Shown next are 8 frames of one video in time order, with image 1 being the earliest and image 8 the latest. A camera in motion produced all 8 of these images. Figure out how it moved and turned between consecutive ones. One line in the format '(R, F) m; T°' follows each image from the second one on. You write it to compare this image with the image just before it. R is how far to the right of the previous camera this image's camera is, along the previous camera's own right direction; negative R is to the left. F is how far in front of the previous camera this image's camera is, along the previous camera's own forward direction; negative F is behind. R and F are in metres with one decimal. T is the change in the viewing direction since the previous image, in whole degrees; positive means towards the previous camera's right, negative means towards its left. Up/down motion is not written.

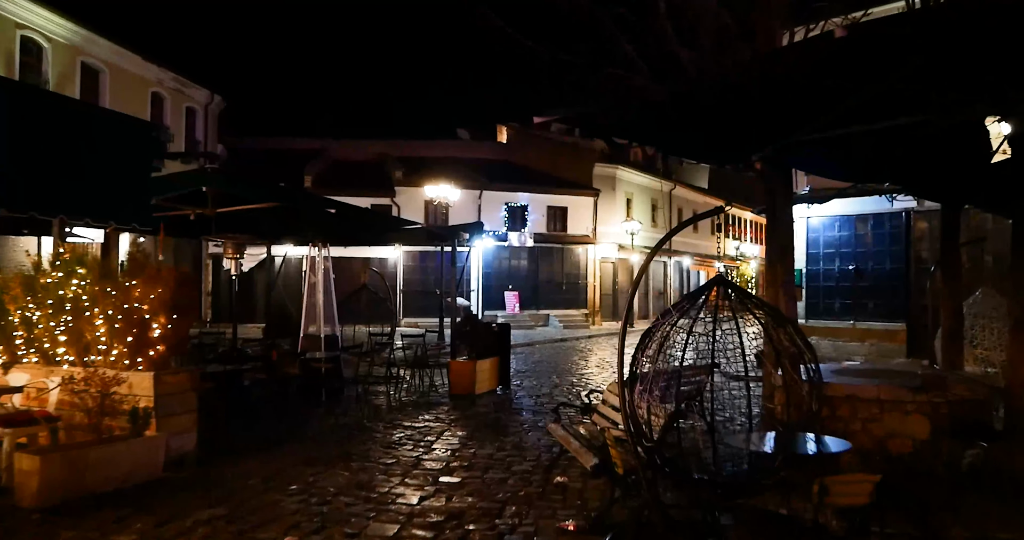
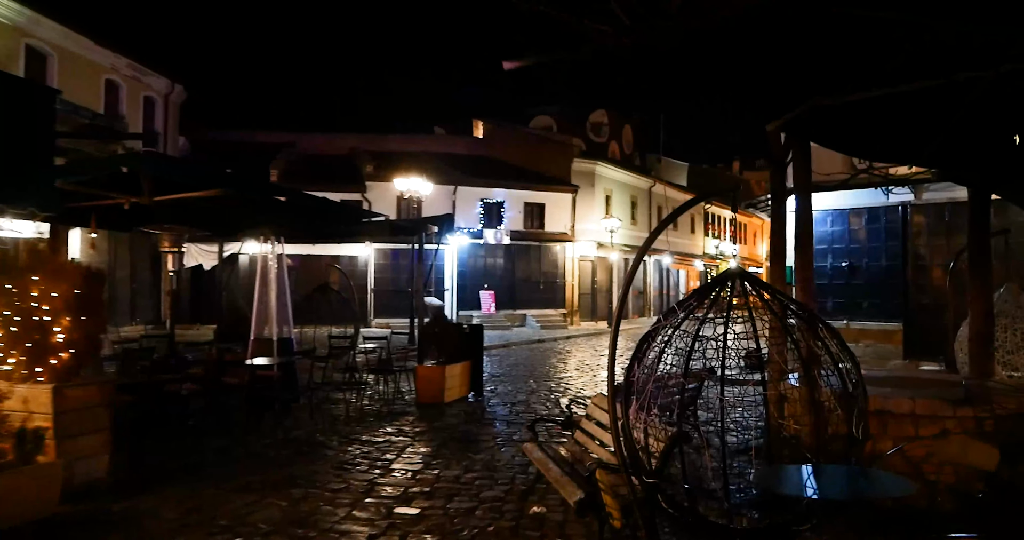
(+0.1, +1.0) m; +1°
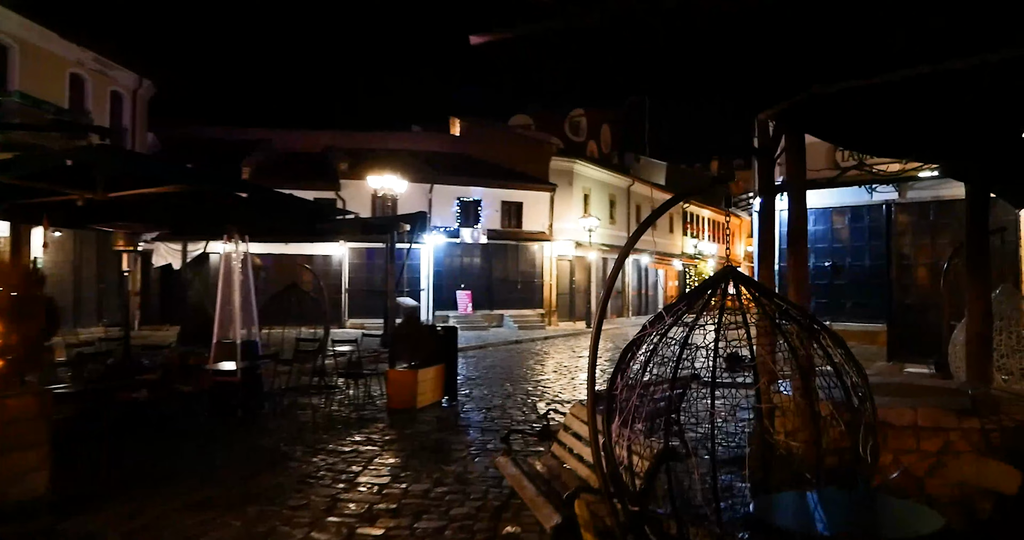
(0.0, +0.4) m; +1°
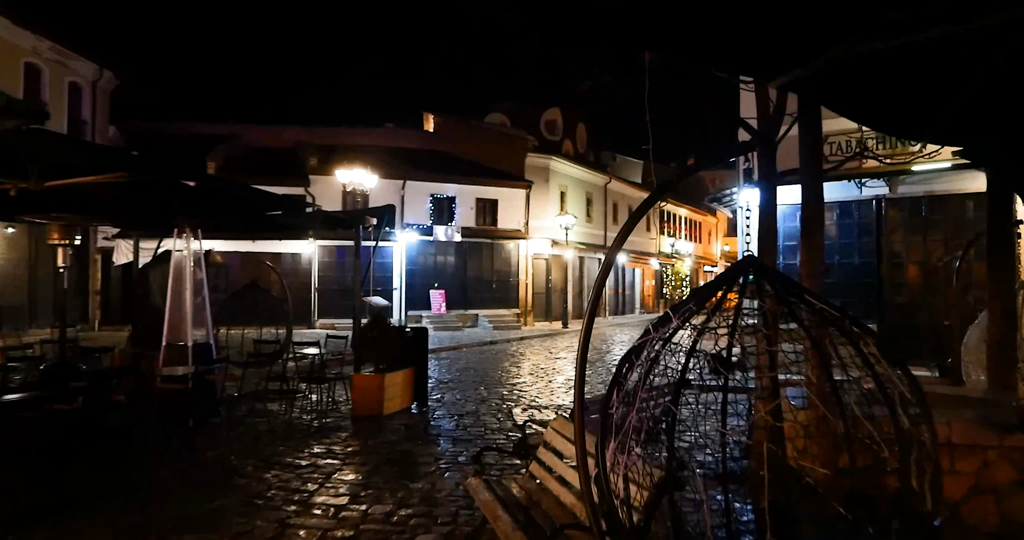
(0.0, +0.7) m; +2°
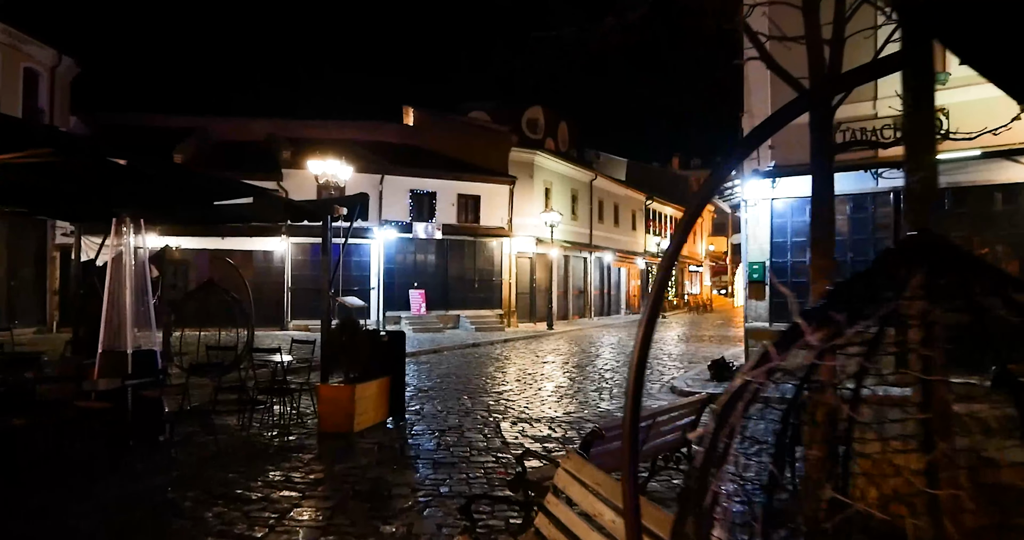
(-0.1, +1.2) m; +1°
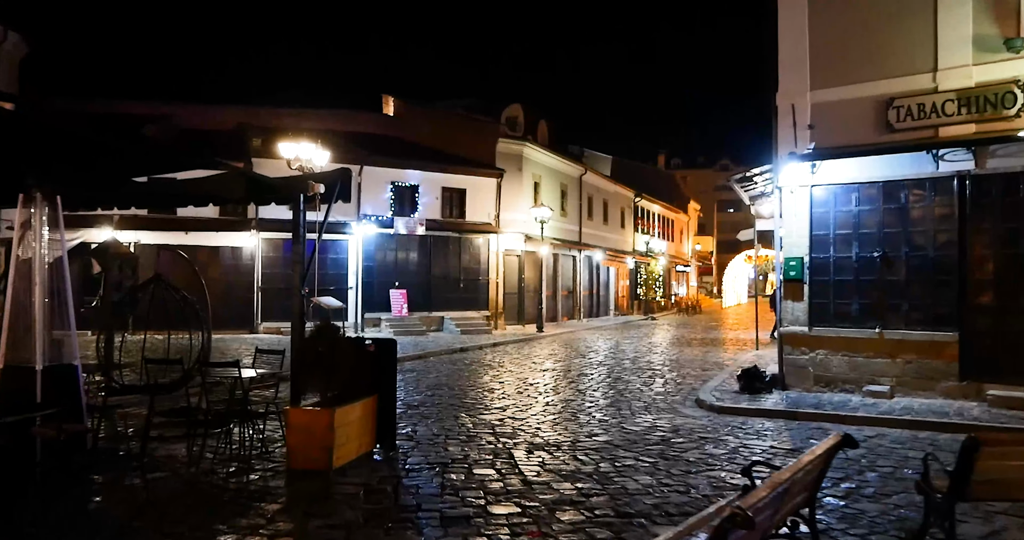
(-0.3, +1.8) m; +2°
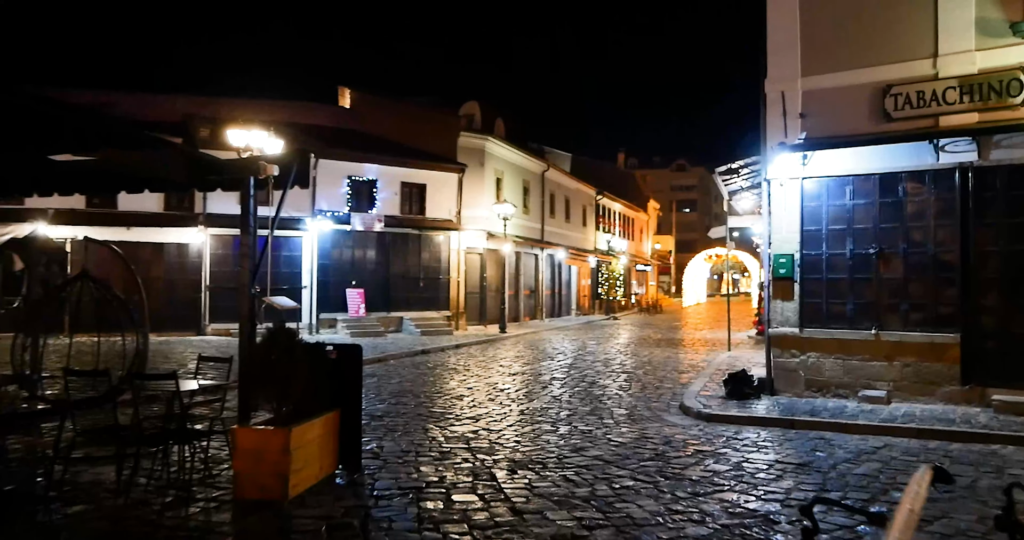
(-0.2, +0.9) m; +3°
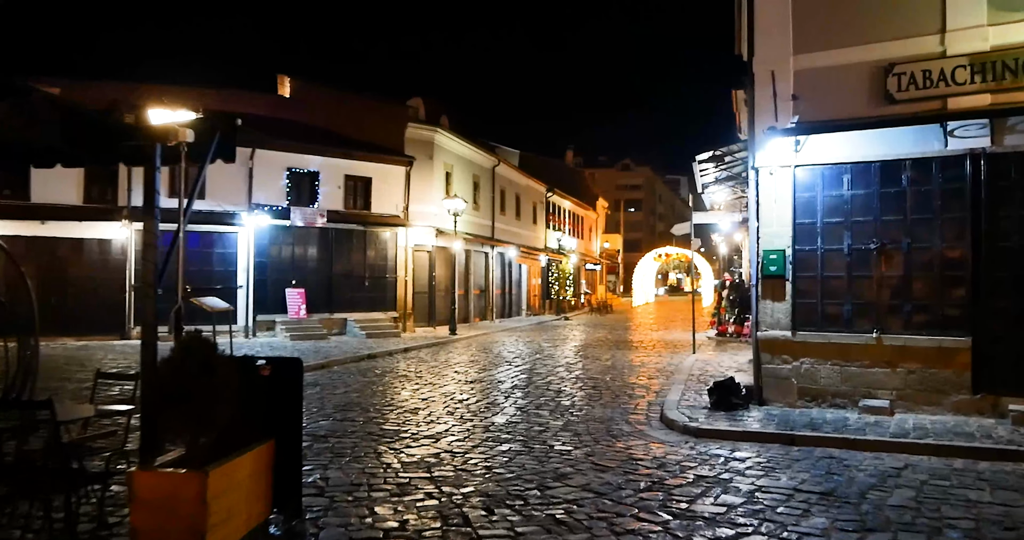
(-0.2, +1.2) m; +4°
